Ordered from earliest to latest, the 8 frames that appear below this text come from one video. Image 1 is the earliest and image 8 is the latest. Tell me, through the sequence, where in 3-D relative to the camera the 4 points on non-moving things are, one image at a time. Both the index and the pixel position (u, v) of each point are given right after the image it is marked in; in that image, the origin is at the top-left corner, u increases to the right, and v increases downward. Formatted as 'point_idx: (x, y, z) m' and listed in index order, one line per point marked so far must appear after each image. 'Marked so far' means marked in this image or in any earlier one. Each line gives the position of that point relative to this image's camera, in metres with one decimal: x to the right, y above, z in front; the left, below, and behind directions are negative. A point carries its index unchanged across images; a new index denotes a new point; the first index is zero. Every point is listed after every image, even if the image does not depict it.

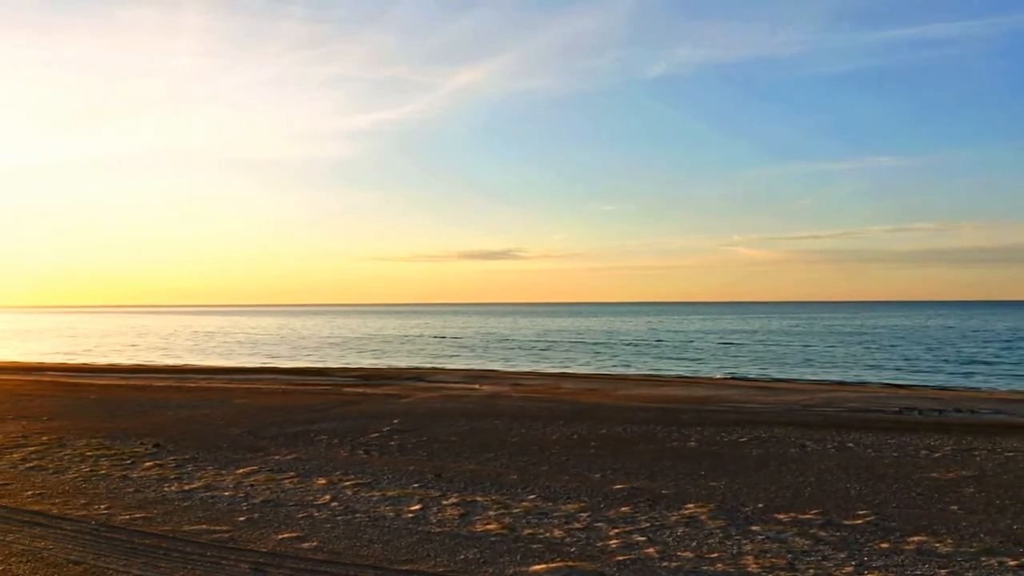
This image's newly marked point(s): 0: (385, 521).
0: (-1.6, -2.9, +10.0) m
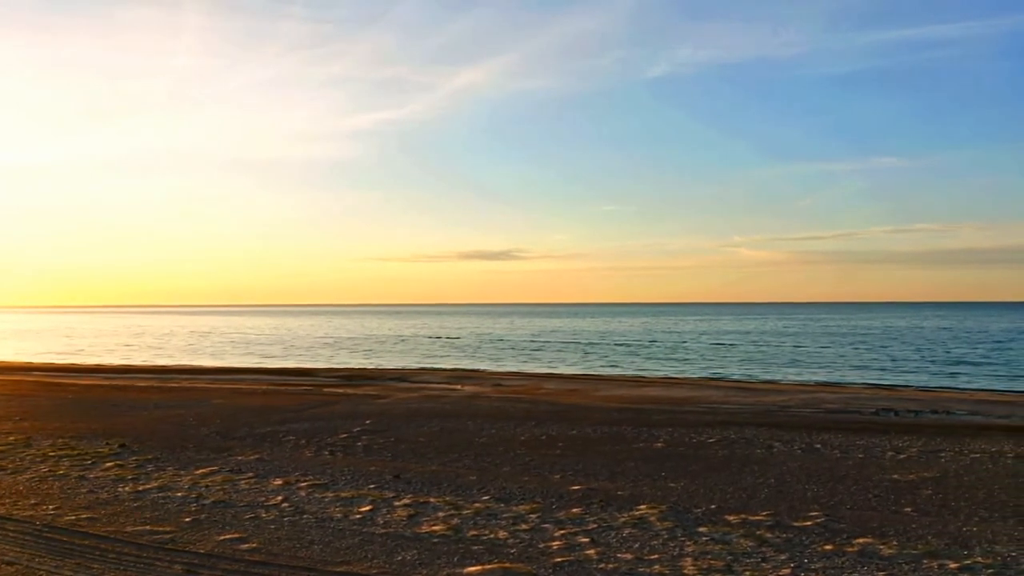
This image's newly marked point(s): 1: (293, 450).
0: (-2.3, -2.9, +10.0) m
1: (-4.2, -3.1, +15.5) m
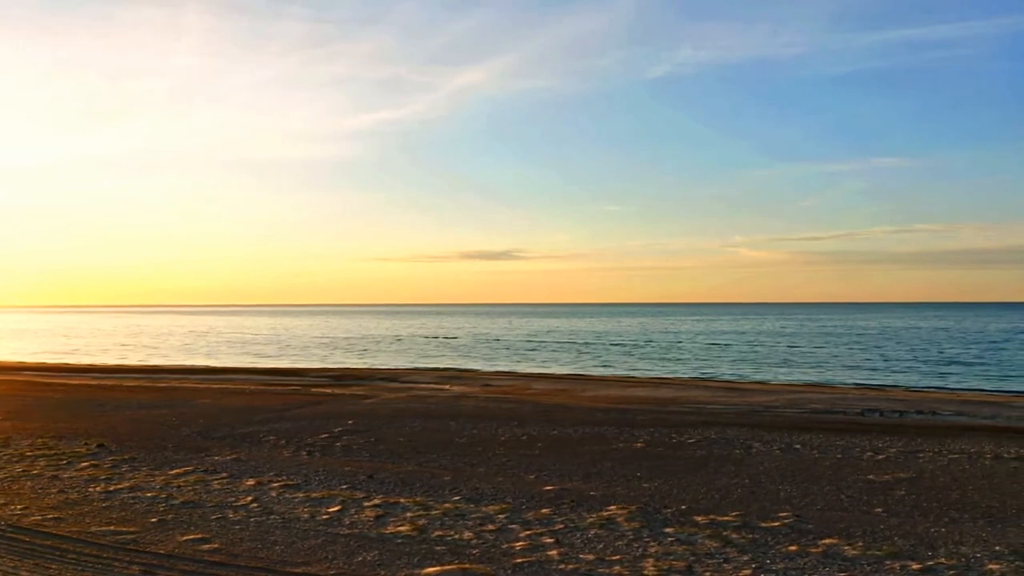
0: (-2.7, -2.9, +10.0) m
1: (-4.7, -3.1, +15.5) m
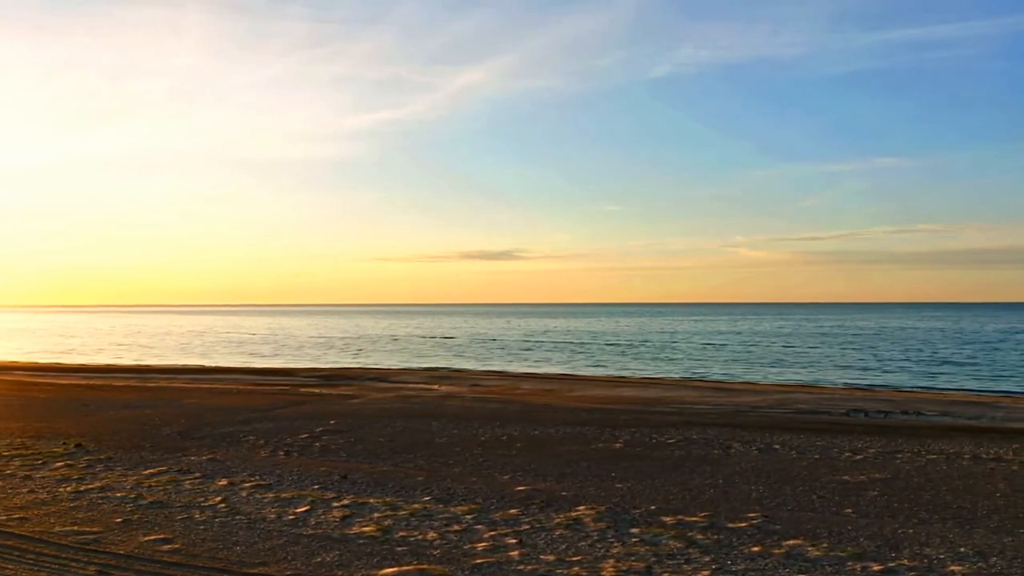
0: (-3.1, -2.9, +9.9) m
1: (-5.1, -3.1, +15.4) m
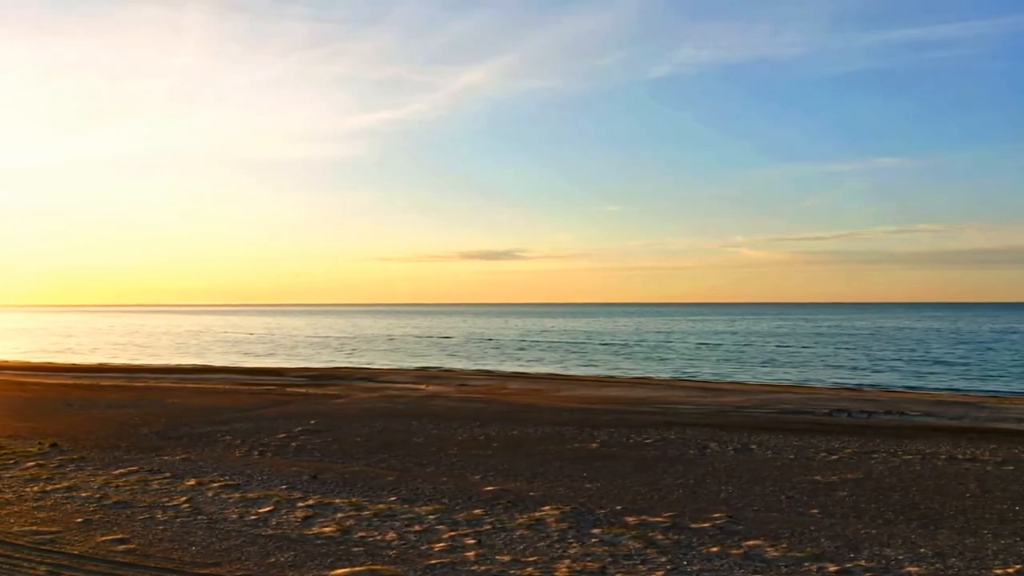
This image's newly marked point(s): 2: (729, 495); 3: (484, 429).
0: (-3.6, -2.9, +9.9) m
1: (-5.5, -3.1, +15.4) m
2: (+3.2, -3.0, +11.7) m
3: (-0.6, -3.2, +17.9) m
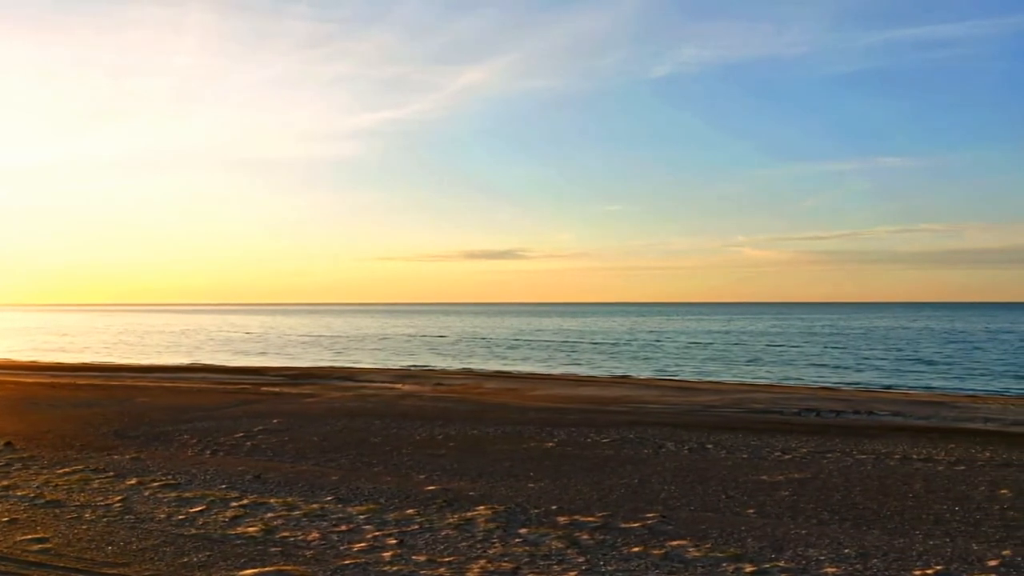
0: (-4.5, -2.9, +9.9) m
1: (-6.4, -3.1, +15.4) m
2: (+2.3, -3.0, +11.7) m
3: (-1.5, -3.1, +17.9) m
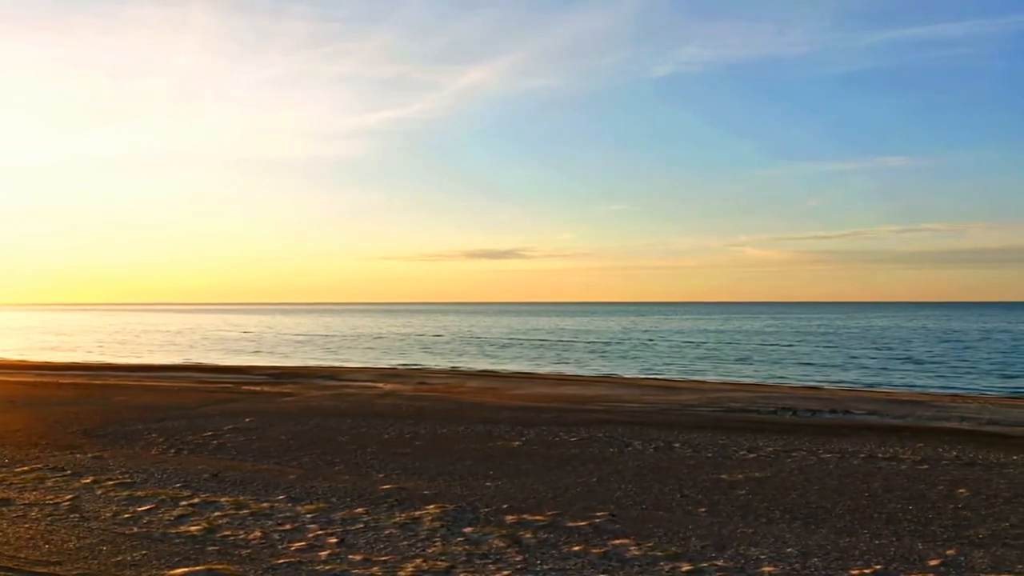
0: (-5.1, -2.8, +9.8) m
1: (-7.1, -3.1, +15.3) m
2: (+1.6, -3.0, +11.6) m
3: (-2.1, -3.1, +17.8) m
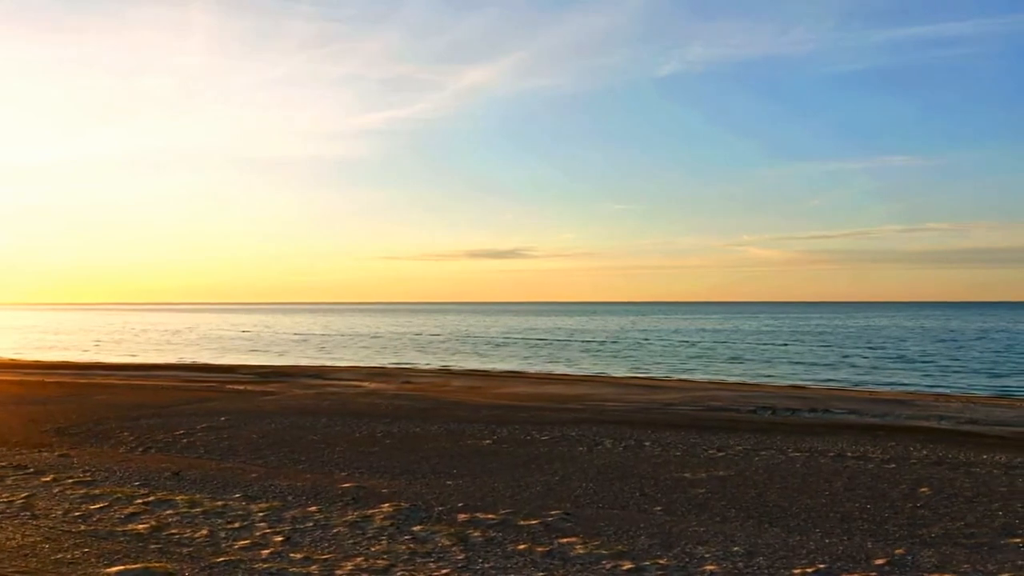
0: (-5.7, -2.8, +9.8) m
1: (-7.7, -3.0, +15.3) m
2: (+1.0, -3.0, +11.6) m
3: (-2.7, -3.1, +17.8) m
